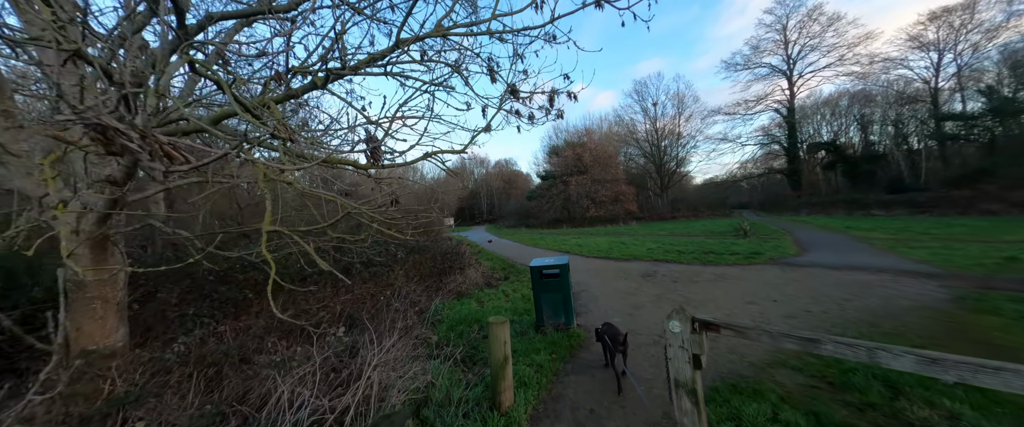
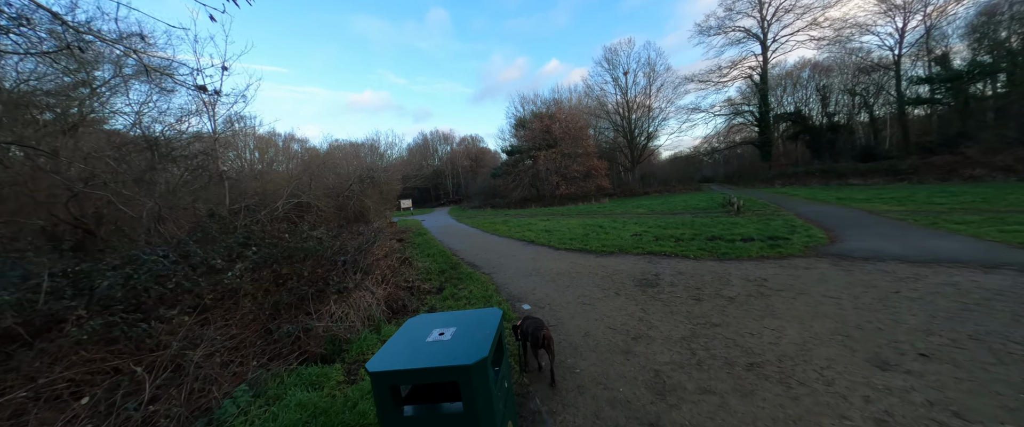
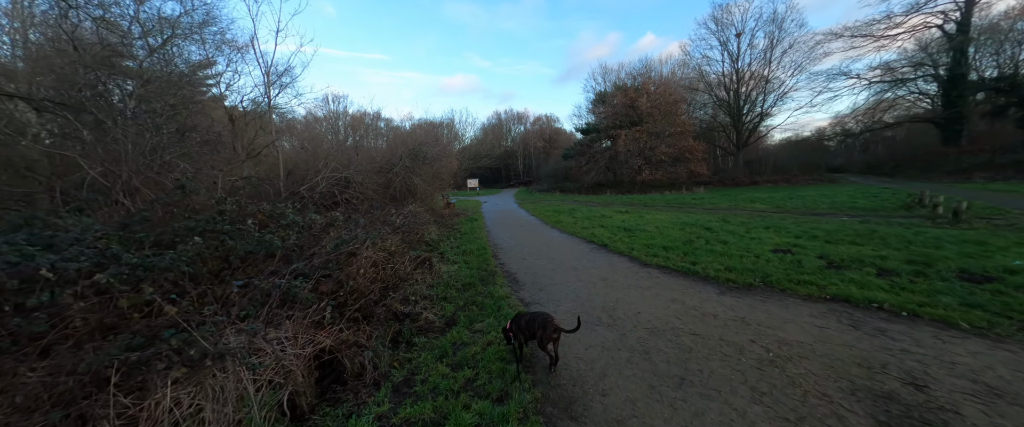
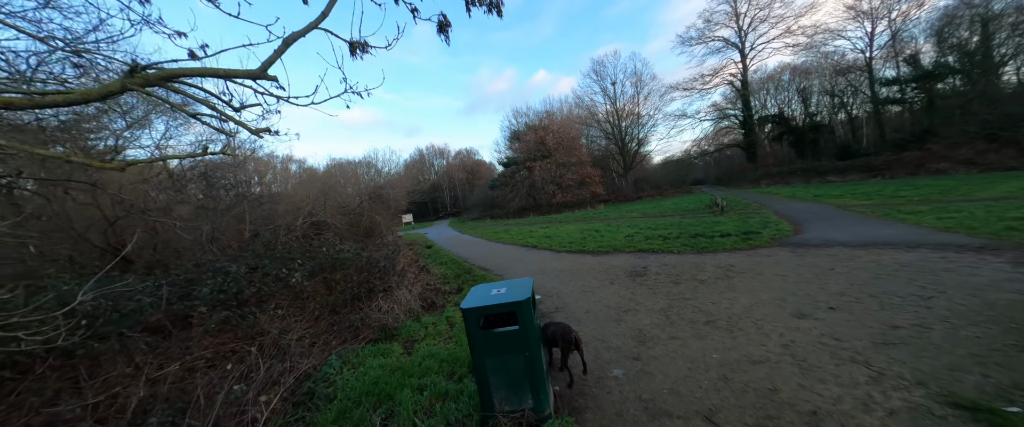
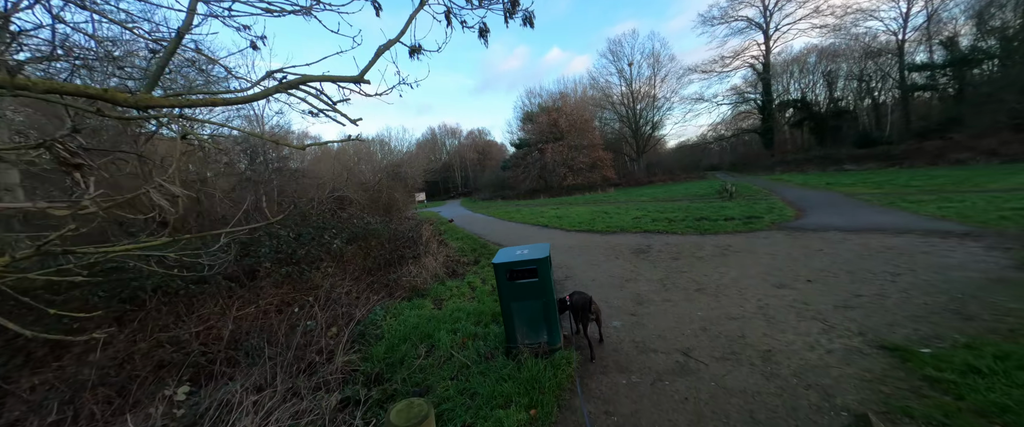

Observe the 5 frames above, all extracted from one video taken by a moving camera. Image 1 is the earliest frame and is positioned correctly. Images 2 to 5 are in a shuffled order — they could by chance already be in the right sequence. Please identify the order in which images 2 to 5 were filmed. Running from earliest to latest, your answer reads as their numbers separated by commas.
5, 4, 2, 3
